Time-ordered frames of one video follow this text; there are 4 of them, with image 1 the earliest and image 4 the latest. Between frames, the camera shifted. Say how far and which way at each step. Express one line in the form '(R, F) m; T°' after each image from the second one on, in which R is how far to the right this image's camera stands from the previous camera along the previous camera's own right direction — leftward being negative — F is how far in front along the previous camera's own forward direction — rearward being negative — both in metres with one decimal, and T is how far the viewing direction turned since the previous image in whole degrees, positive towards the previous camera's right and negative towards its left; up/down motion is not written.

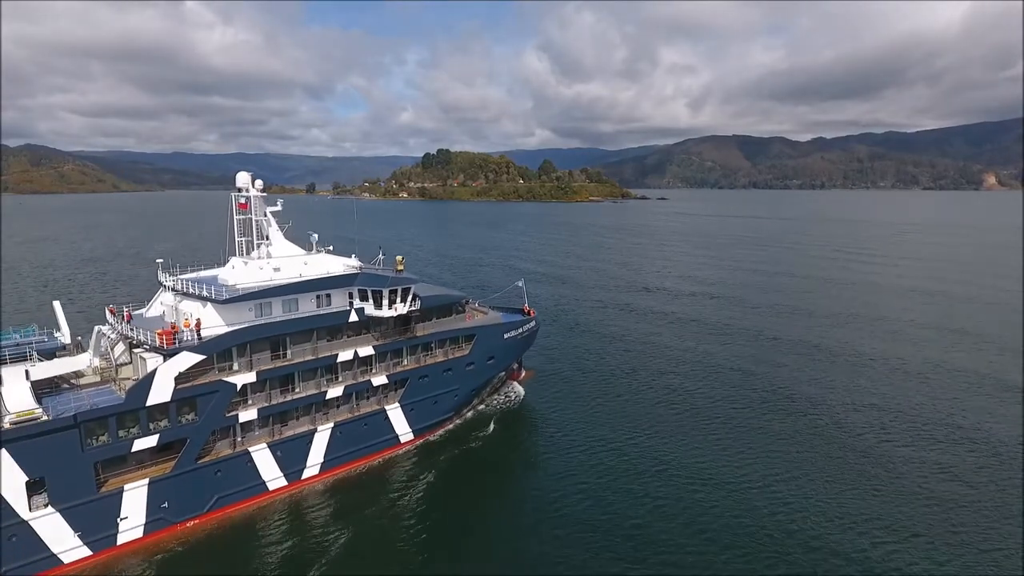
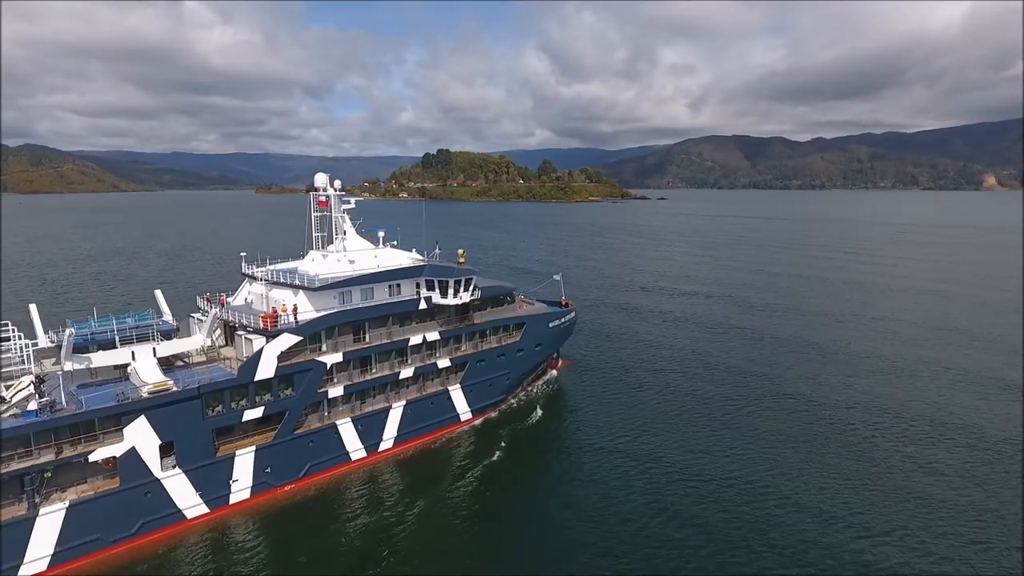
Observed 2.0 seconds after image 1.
(-1.0, -1.0) m; 0°
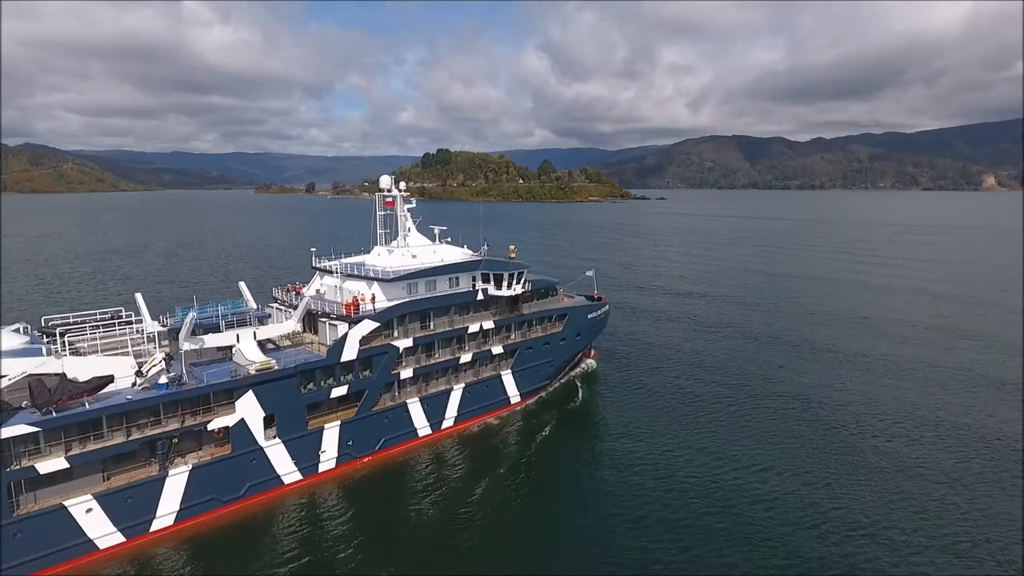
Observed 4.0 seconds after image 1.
(-1.0, -1.0) m; 0°
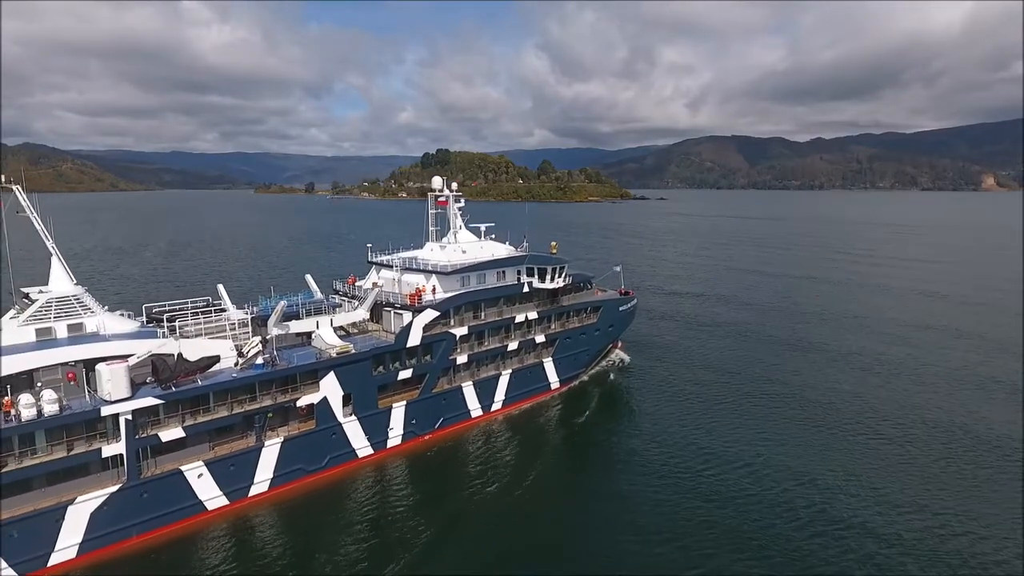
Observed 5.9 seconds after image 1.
(-1.0, -0.9) m; 0°
